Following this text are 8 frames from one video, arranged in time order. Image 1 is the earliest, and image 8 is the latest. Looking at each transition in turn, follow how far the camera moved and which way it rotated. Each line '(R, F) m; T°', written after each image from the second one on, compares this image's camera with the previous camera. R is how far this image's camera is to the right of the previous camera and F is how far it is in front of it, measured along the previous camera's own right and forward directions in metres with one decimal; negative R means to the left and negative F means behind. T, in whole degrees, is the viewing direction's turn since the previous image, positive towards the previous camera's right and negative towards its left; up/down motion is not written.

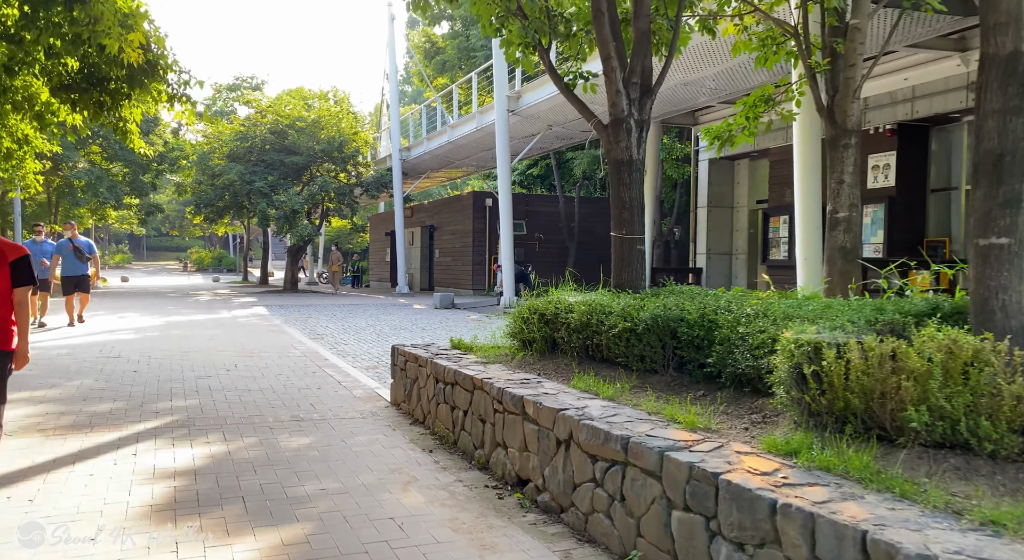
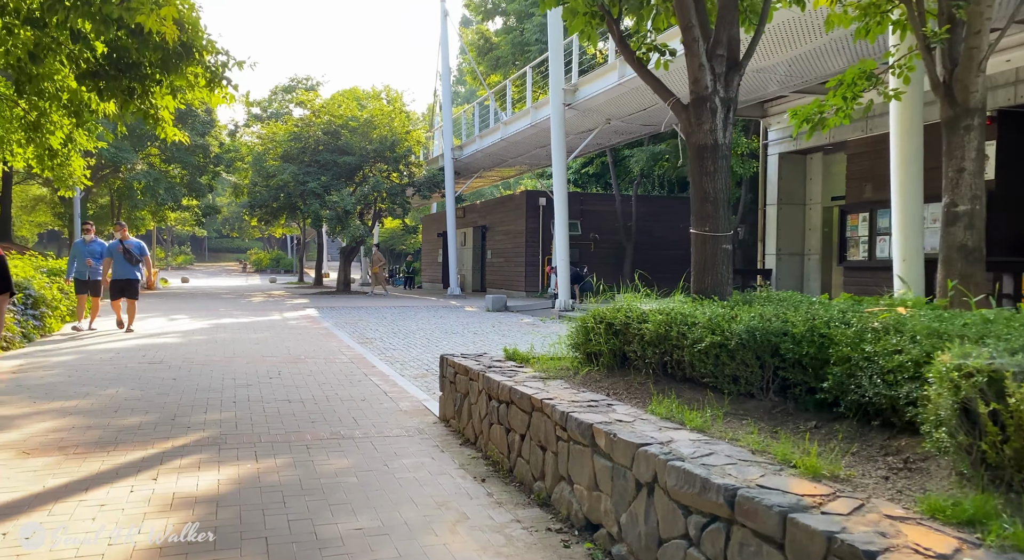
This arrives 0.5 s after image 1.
(-0.1, +0.8) m; -4°
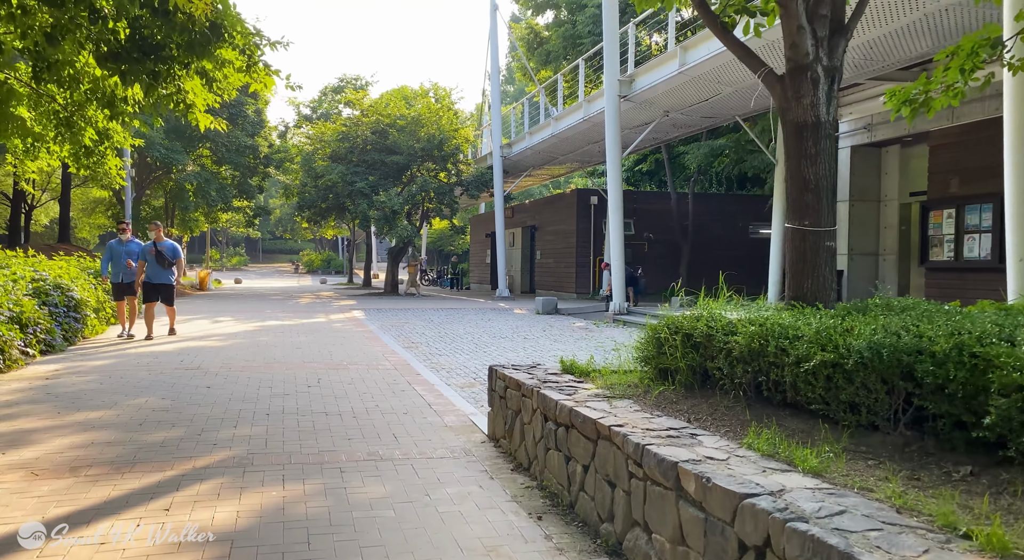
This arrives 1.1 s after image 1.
(-0.1, +0.8) m; -3°
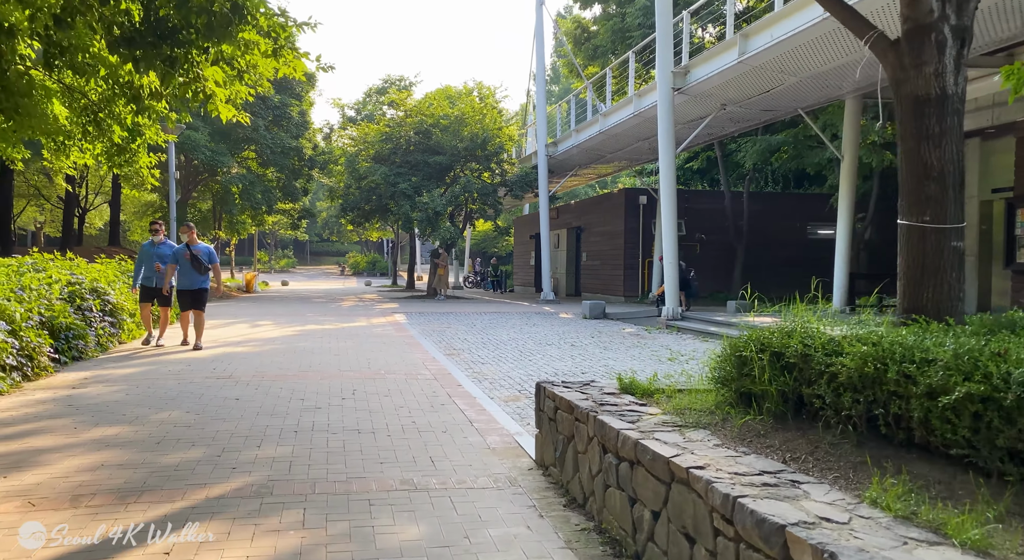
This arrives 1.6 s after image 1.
(0.0, +0.7) m; -3°
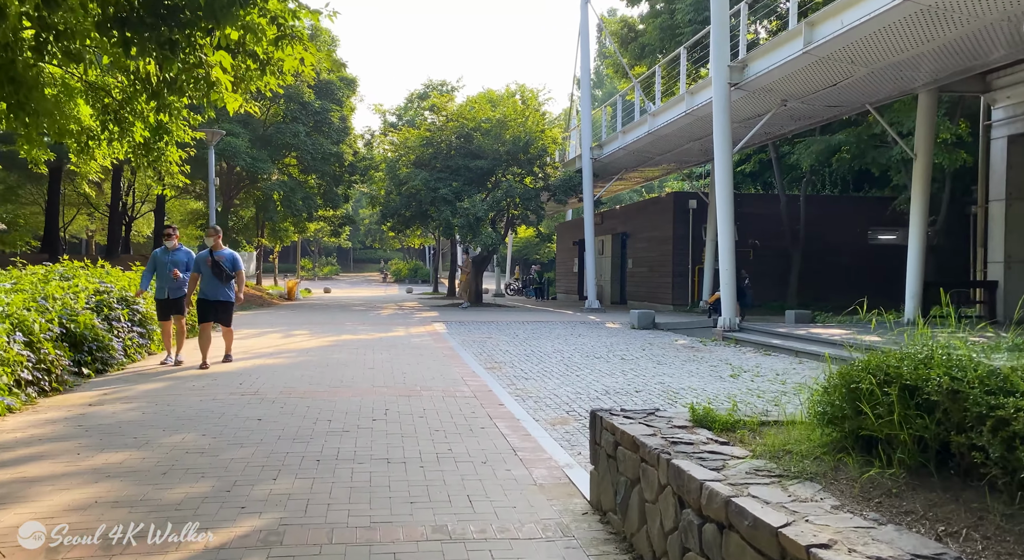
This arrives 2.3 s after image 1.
(-0.1, +0.8) m; -3°
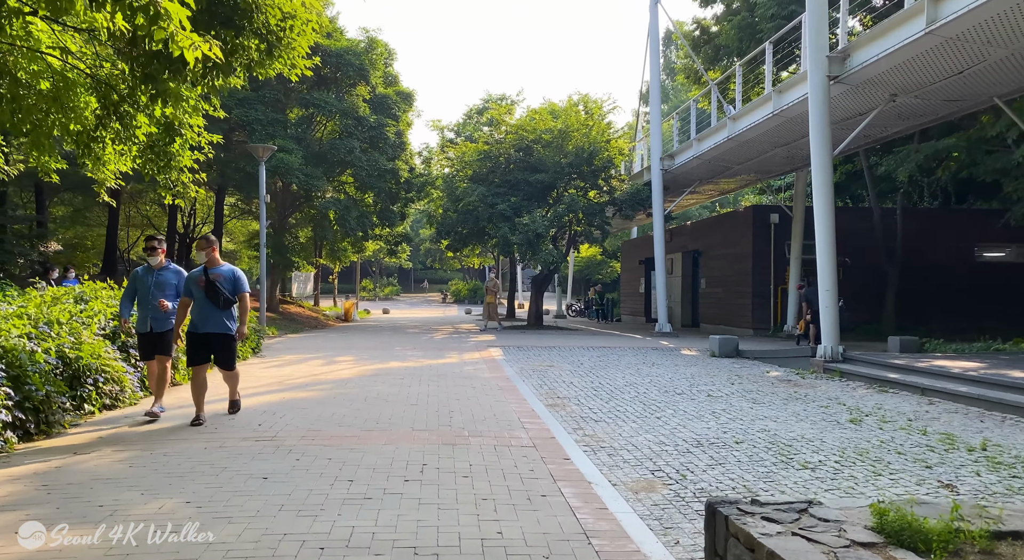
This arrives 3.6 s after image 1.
(-0.1, +1.7) m; -4°
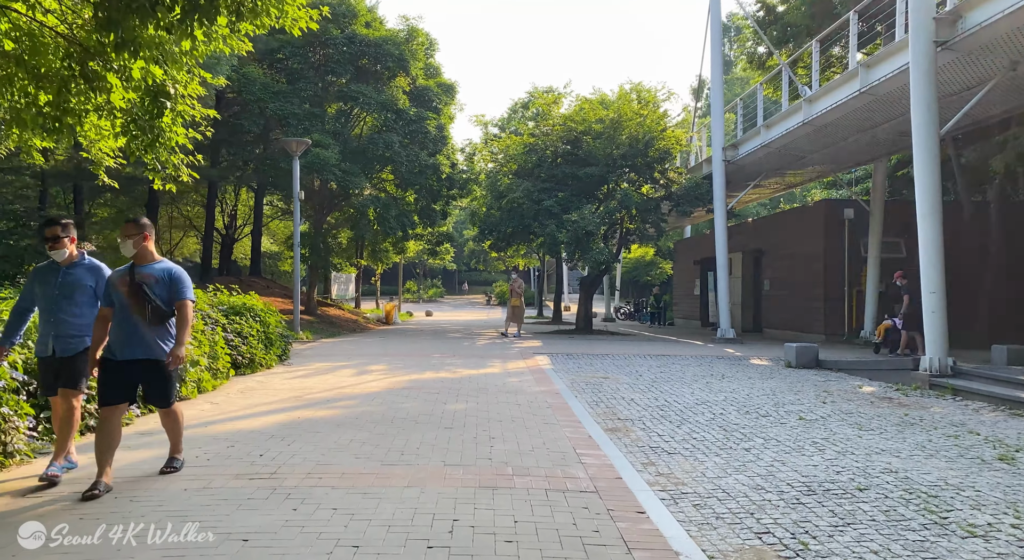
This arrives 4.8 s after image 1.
(-0.1, +1.6) m; -3°
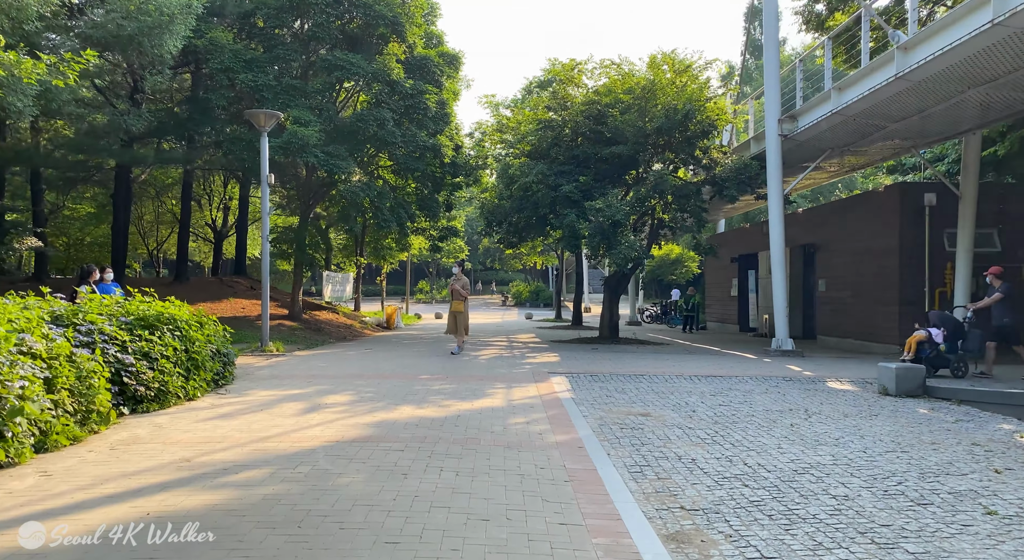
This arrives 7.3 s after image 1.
(+0.1, +3.5) m; -1°
